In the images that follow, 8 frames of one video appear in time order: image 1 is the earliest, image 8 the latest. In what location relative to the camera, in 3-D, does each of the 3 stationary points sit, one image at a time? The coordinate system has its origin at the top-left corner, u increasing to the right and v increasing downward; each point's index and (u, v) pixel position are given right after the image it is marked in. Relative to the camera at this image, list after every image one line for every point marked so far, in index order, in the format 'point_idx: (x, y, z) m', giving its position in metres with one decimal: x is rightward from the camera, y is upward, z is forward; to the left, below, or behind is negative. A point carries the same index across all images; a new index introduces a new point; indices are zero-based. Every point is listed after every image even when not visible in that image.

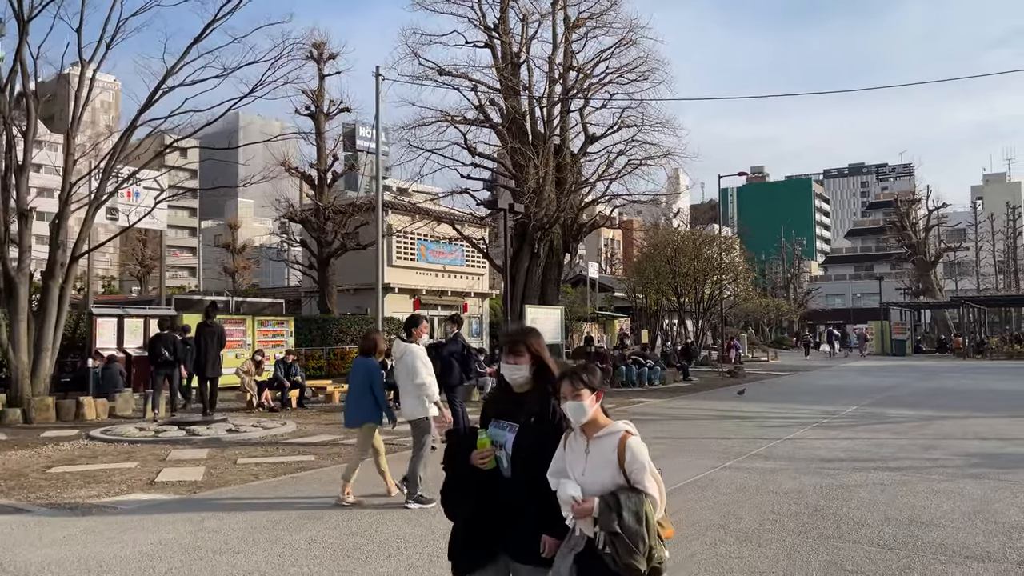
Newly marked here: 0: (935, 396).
0: (+8.3, -2.1, +16.2) m
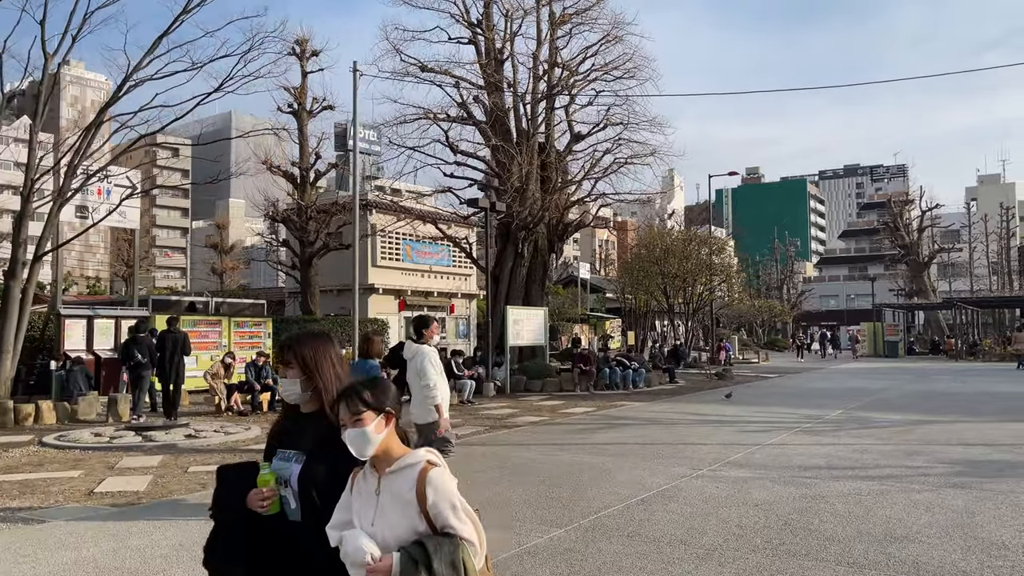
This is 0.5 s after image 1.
0: (+7.9, -2.1, +15.9) m
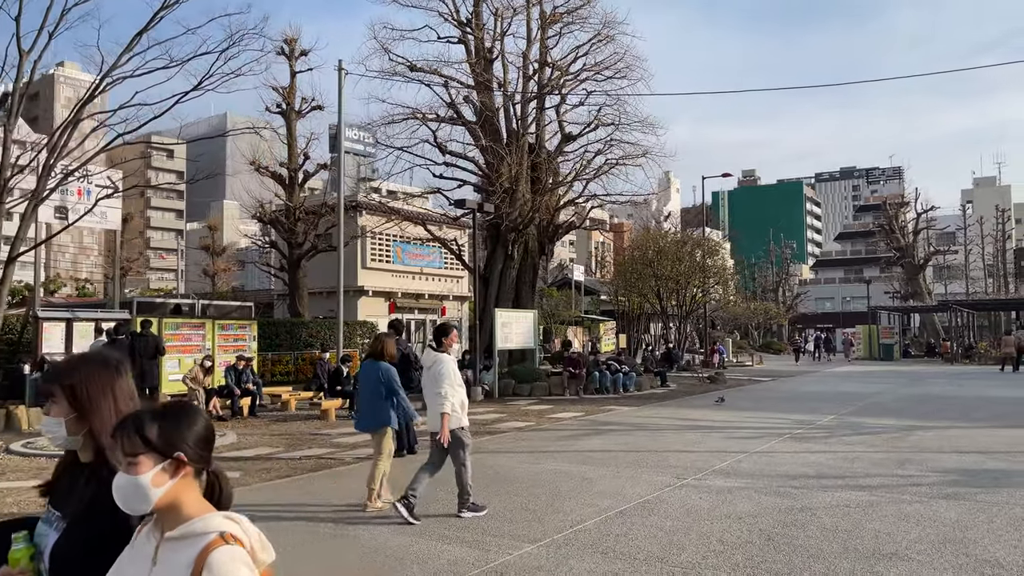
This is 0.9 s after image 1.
0: (+7.7, -2.2, +15.6) m
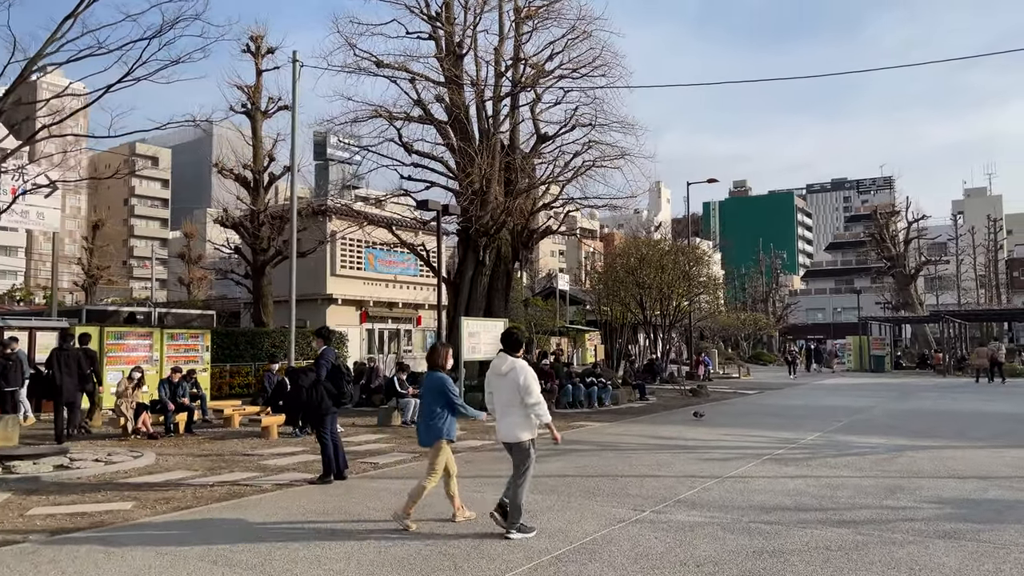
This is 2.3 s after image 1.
0: (+7.0, -2.3, +14.6) m
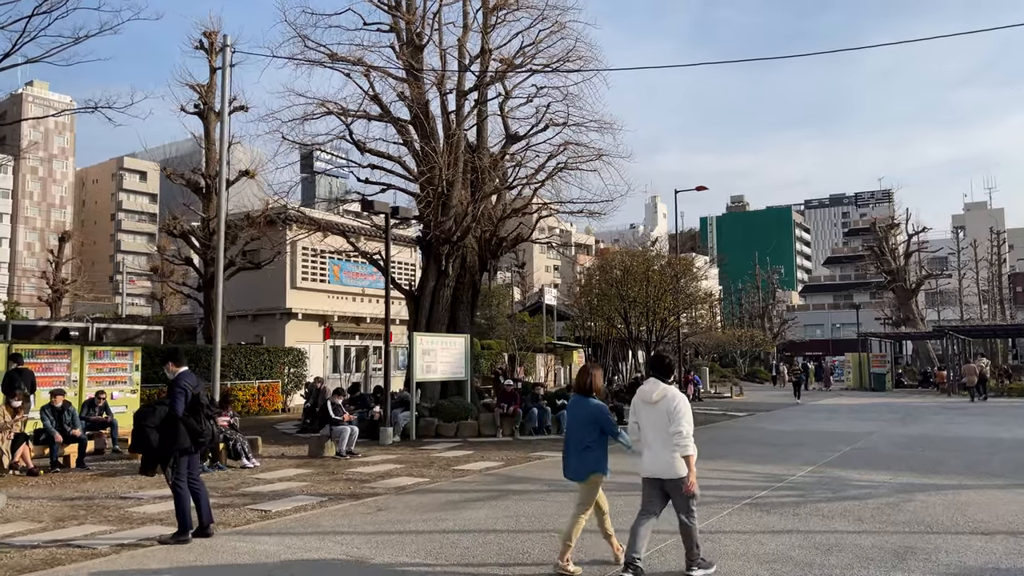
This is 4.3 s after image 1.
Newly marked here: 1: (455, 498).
0: (+6.3, -2.5, +12.8) m
1: (-0.6, -2.2, +8.6) m
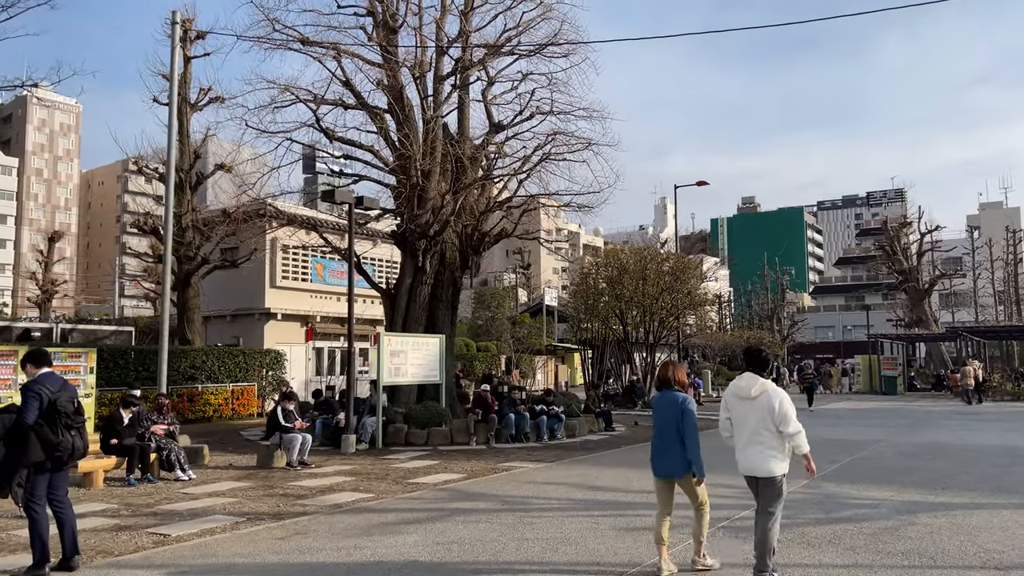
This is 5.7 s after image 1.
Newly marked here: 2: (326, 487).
0: (+5.8, -2.4, +11.7) m
1: (-1.1, -2.1, +7.6) m
2: (-2.2, -2.3, +9.6) m
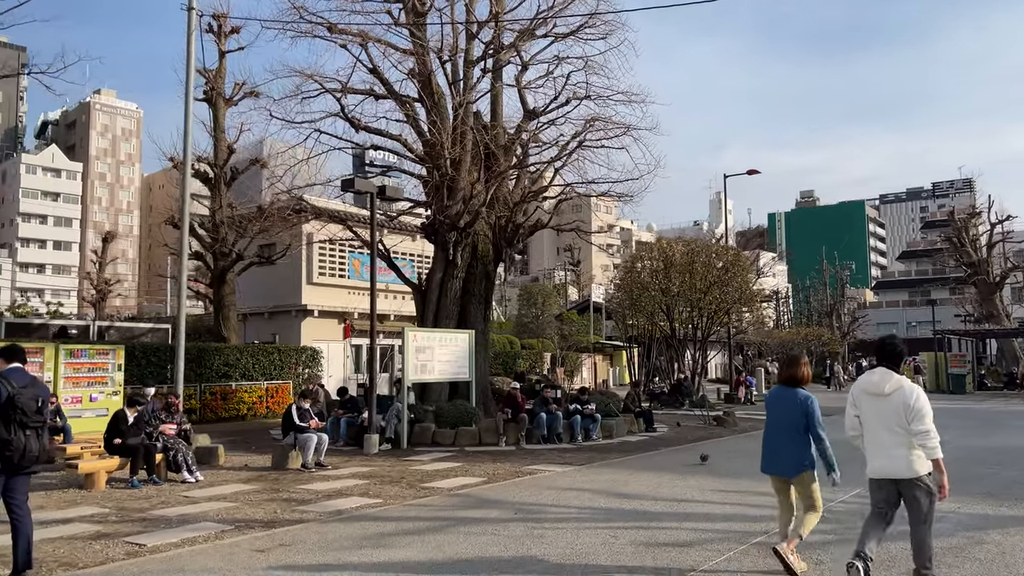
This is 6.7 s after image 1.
0: (+6.2, -2.3, +10.5) m
1: (-1.0, -2.0, +6.9) m
2: (-1.9, -2.2, +9.0) m
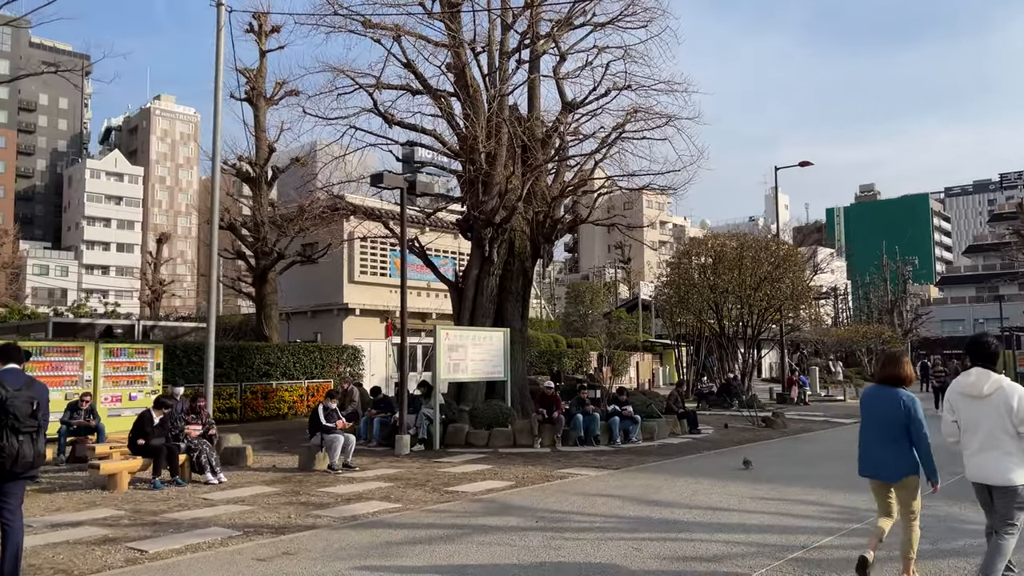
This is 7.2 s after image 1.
0: (+6.6, -2.2, +9.7) m
1: (-0.9, -2.0, +6.6) m
2: (-1.6, -2.2, +8.7) m
